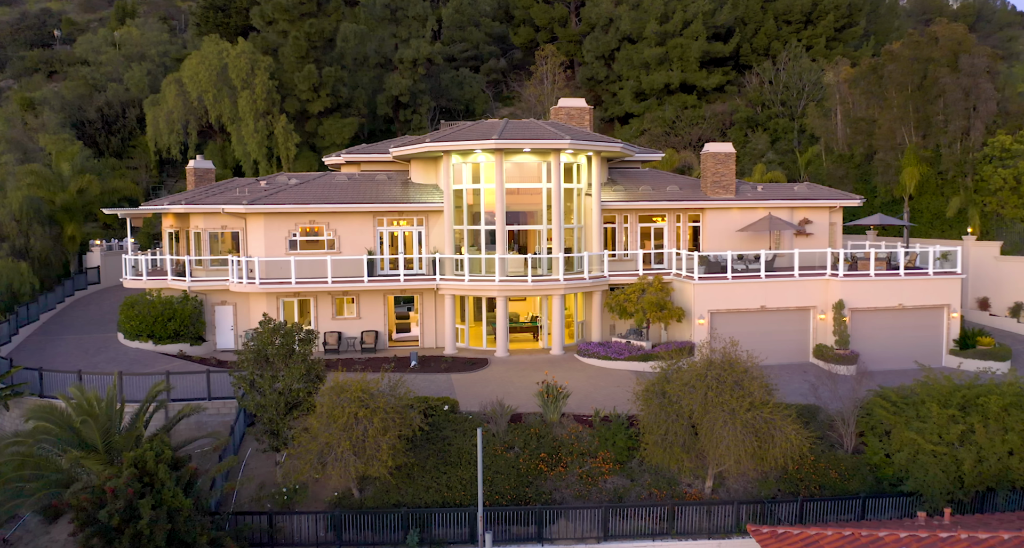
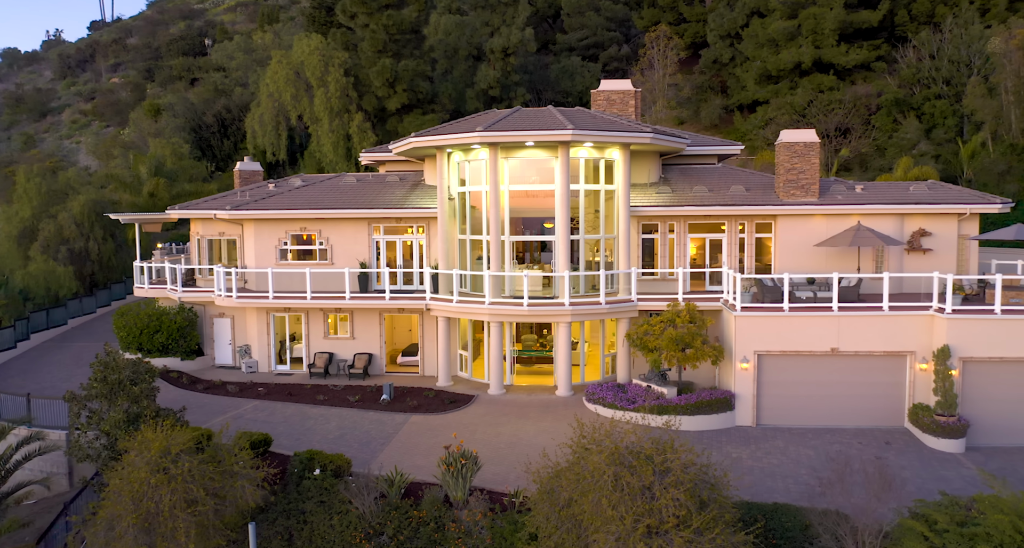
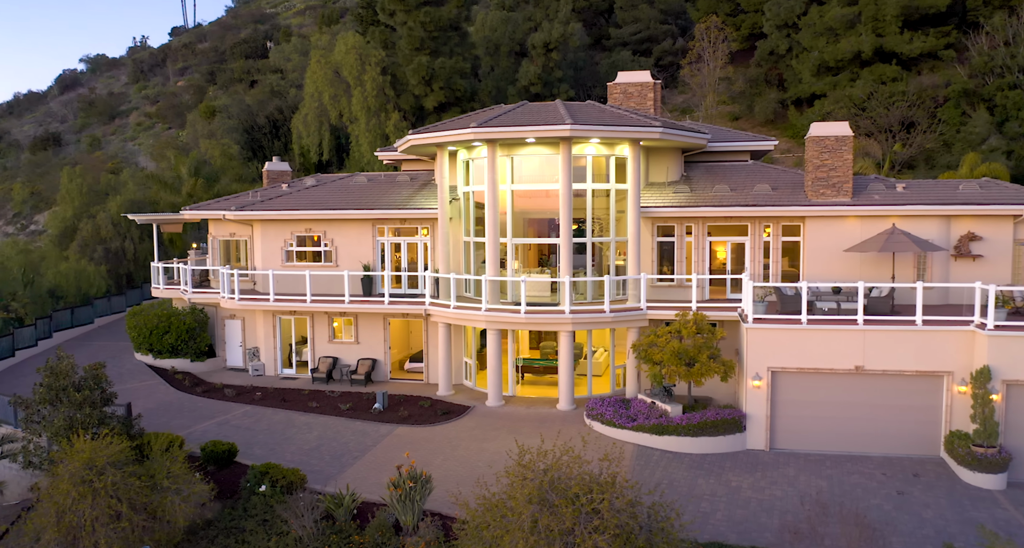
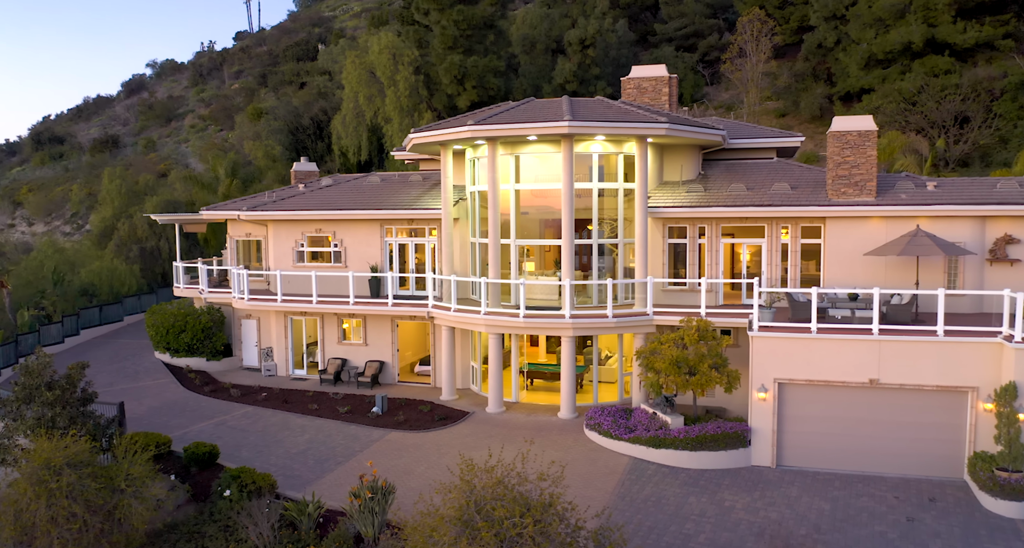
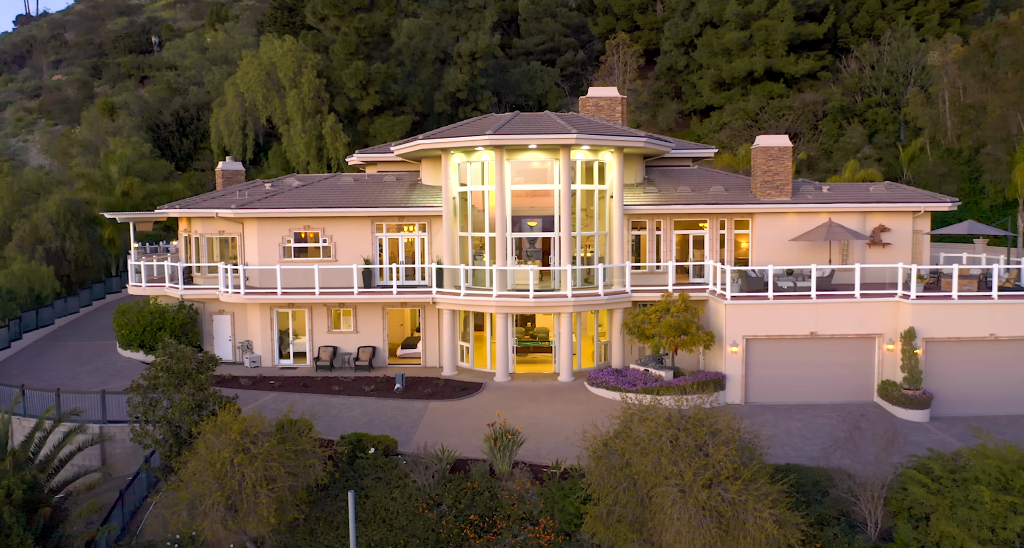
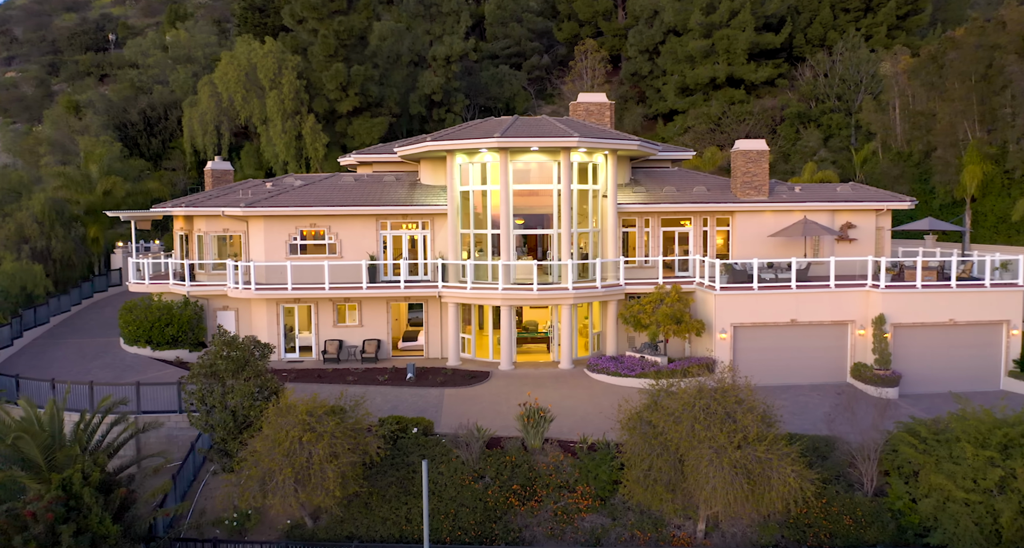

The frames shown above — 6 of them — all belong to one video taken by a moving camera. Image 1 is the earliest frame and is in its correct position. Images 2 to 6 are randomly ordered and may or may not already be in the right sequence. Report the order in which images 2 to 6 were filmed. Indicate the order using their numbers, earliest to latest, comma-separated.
6, 5, 2, 3, 4
